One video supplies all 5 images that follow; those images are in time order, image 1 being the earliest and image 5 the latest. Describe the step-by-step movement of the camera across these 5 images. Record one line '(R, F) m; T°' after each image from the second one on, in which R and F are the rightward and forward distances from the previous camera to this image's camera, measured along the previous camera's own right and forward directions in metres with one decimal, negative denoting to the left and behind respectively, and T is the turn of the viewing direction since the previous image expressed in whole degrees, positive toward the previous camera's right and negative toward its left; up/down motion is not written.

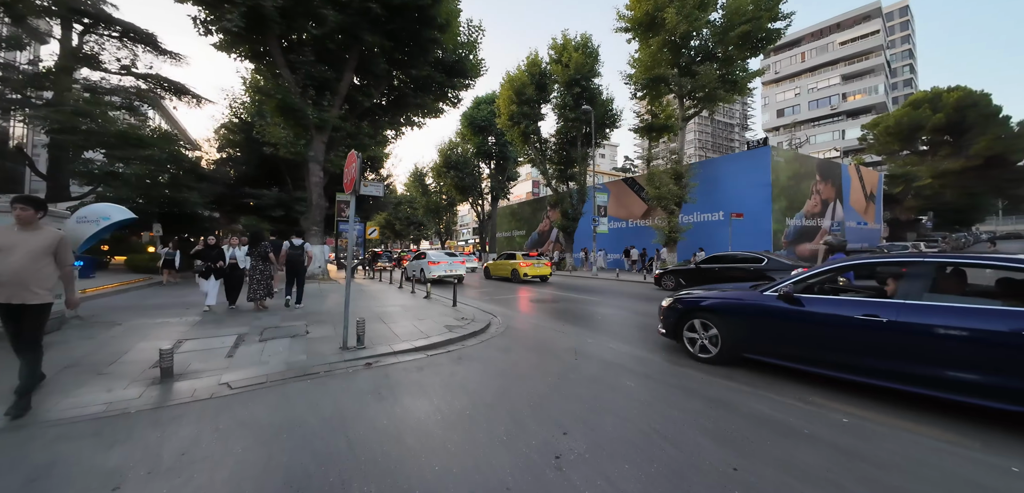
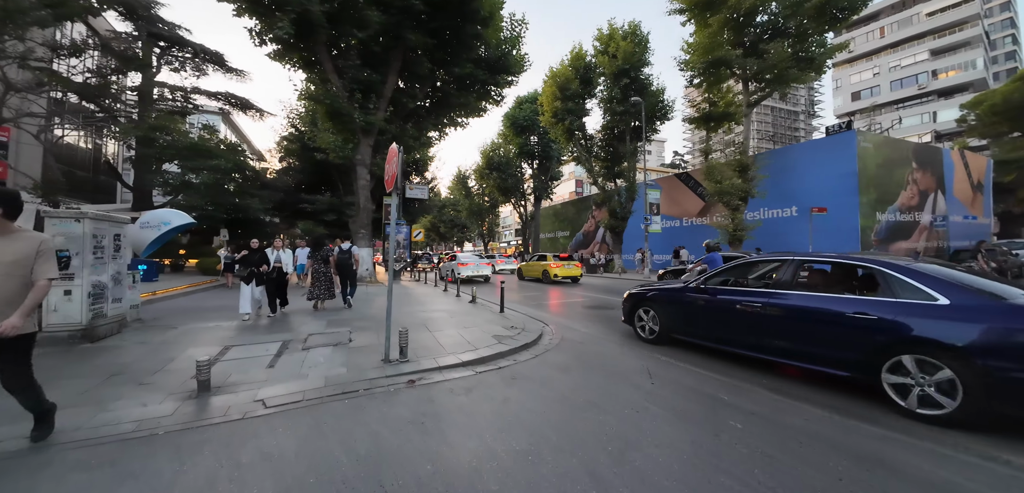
(-0.2, +0.8) m; -7°
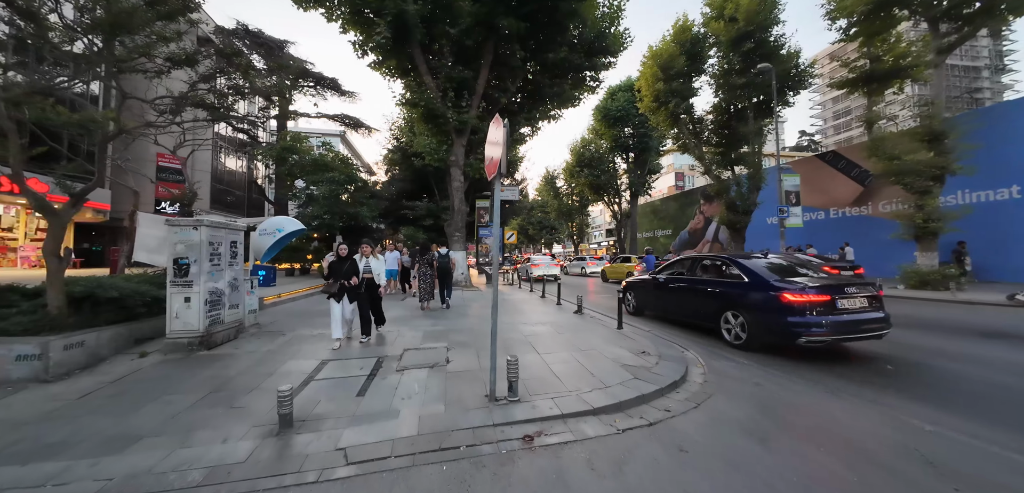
(-0.6, +1.4) m; -14°
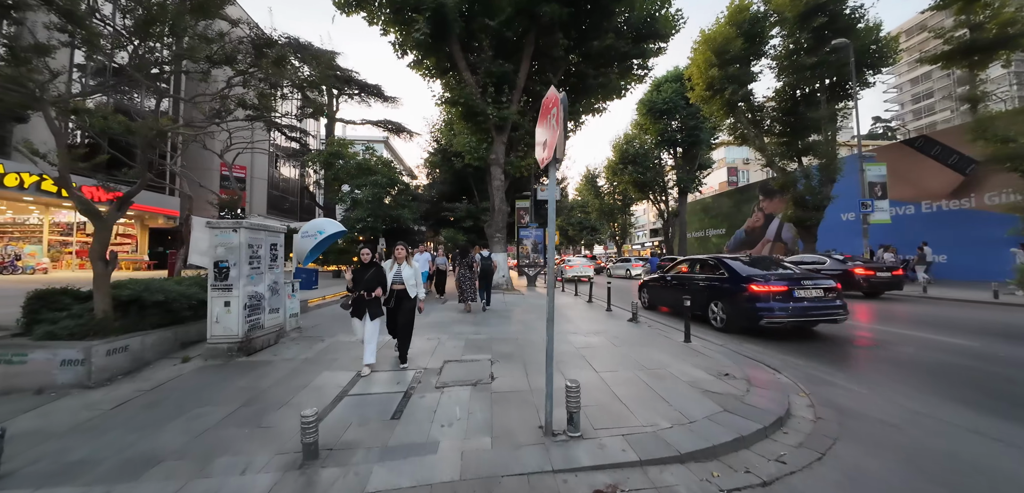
(-0.2, +0.7) m; -6°
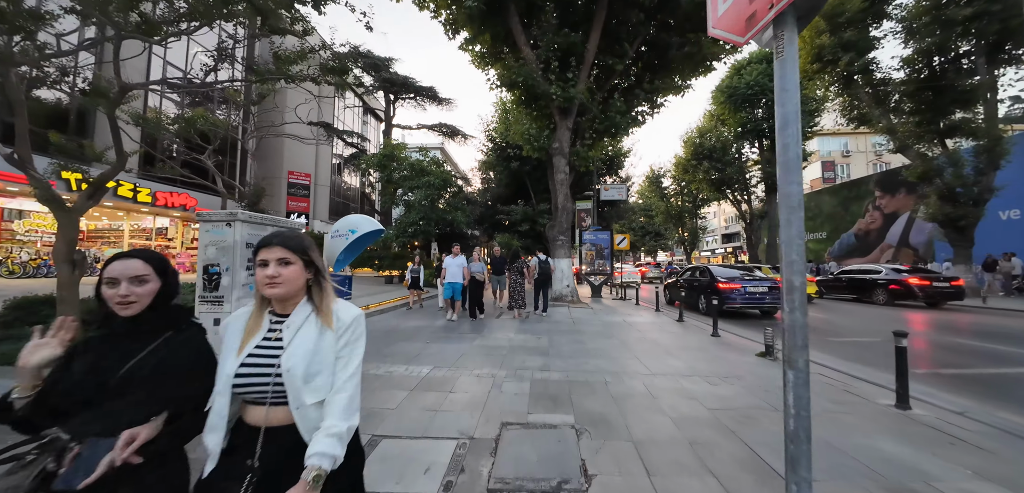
(-0.4, +1.9) m; -9°
